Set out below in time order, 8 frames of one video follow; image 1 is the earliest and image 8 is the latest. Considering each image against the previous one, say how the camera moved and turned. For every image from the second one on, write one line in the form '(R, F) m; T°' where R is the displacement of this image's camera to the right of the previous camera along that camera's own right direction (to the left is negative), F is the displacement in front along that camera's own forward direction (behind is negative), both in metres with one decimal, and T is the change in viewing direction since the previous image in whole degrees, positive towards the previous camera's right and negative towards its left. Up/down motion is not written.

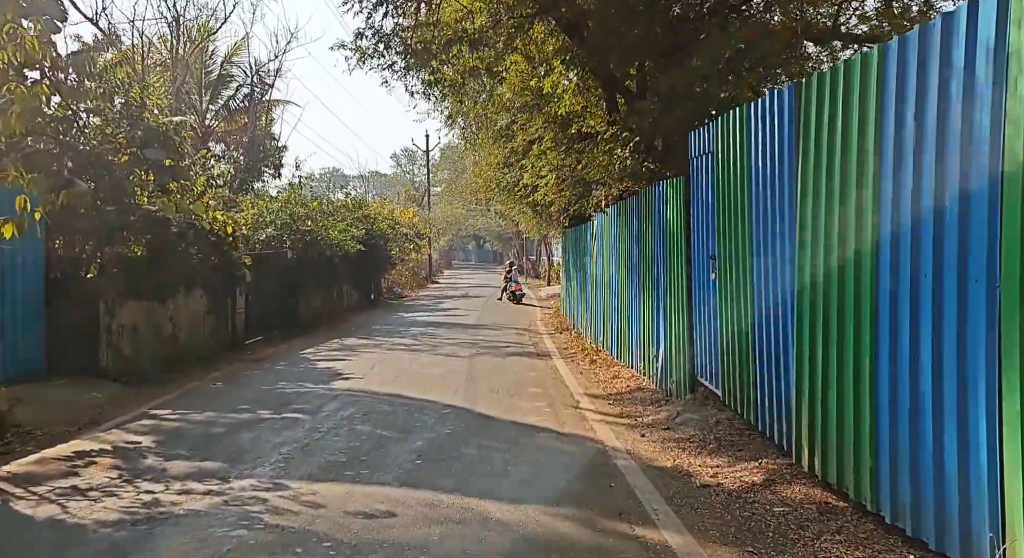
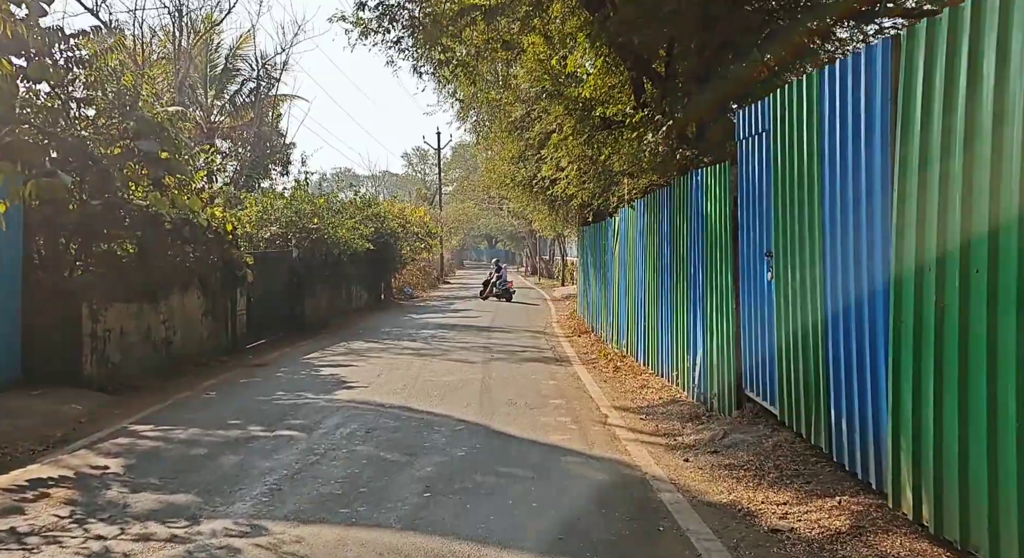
(-0.1, +1.1) m; -1°
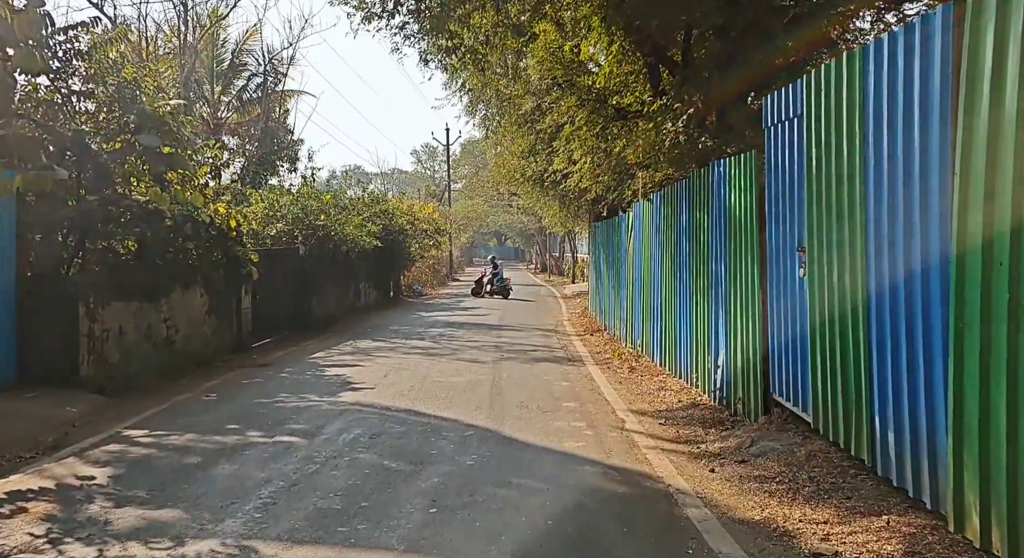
(0.0, +0.5) m; -1°
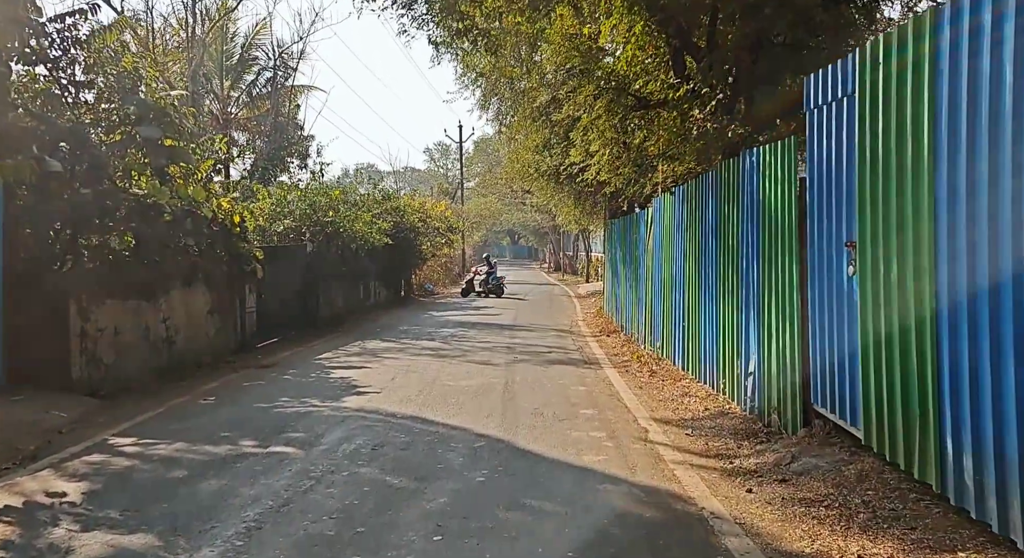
(0.0, +0.7) m; -1°
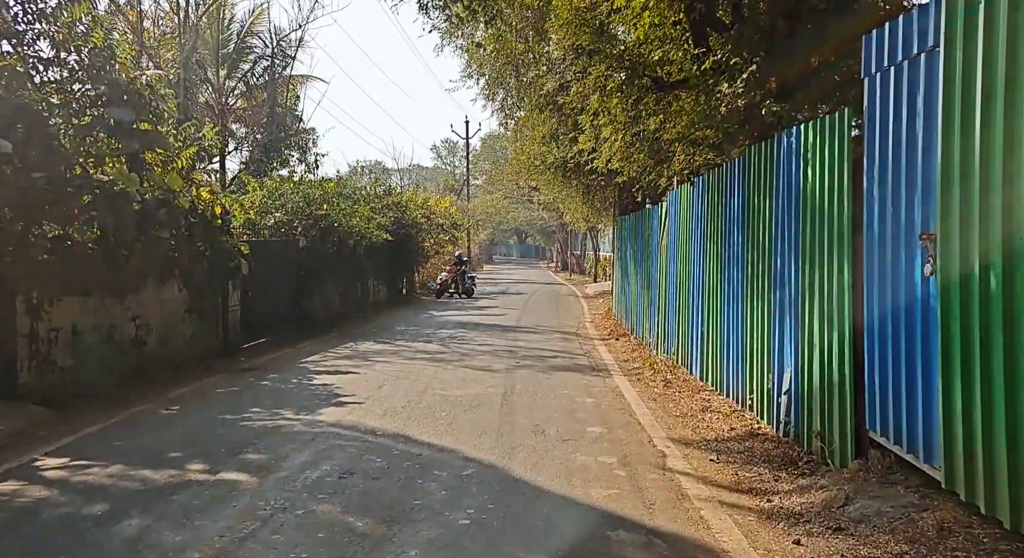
(+0.1, +1.2) m; 0°
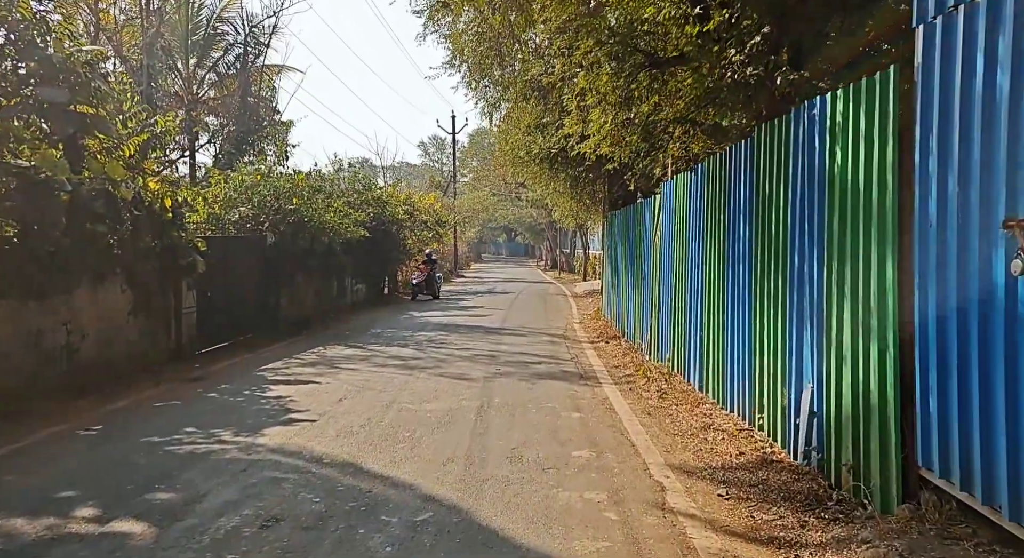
(+0.1, +1.2) m; +1°
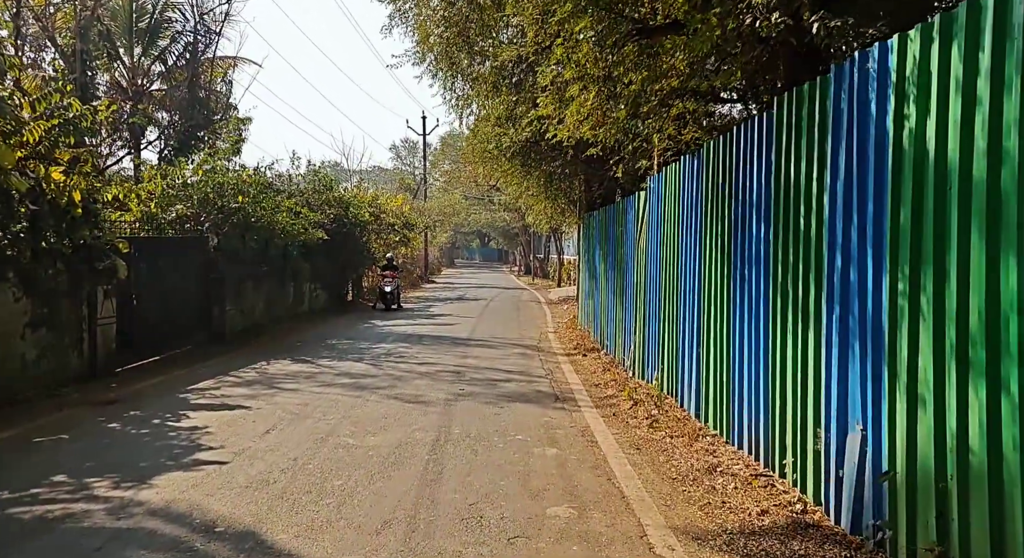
(+0.1, +1.7) m; +2°
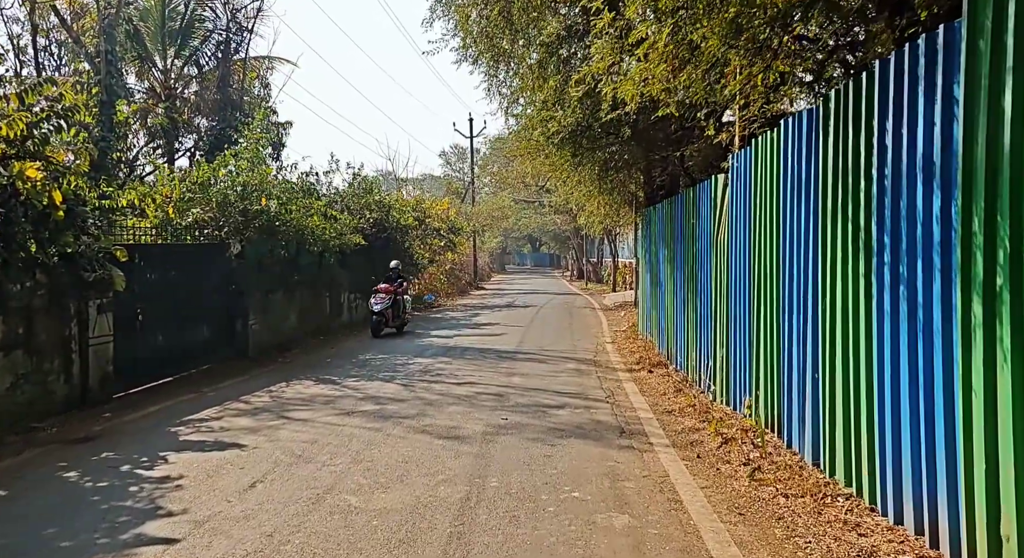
(0.0, +2.0) m; -3°
